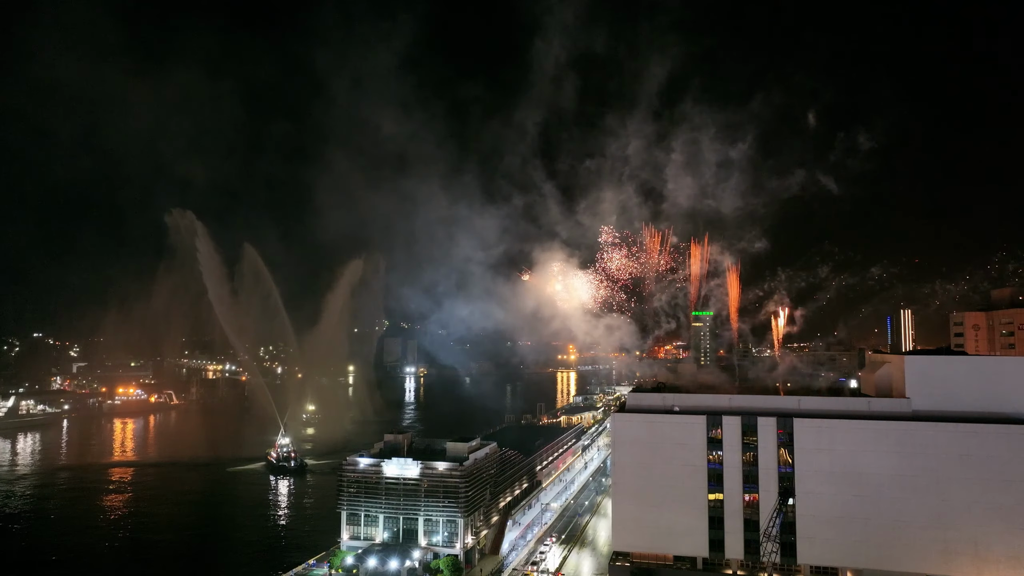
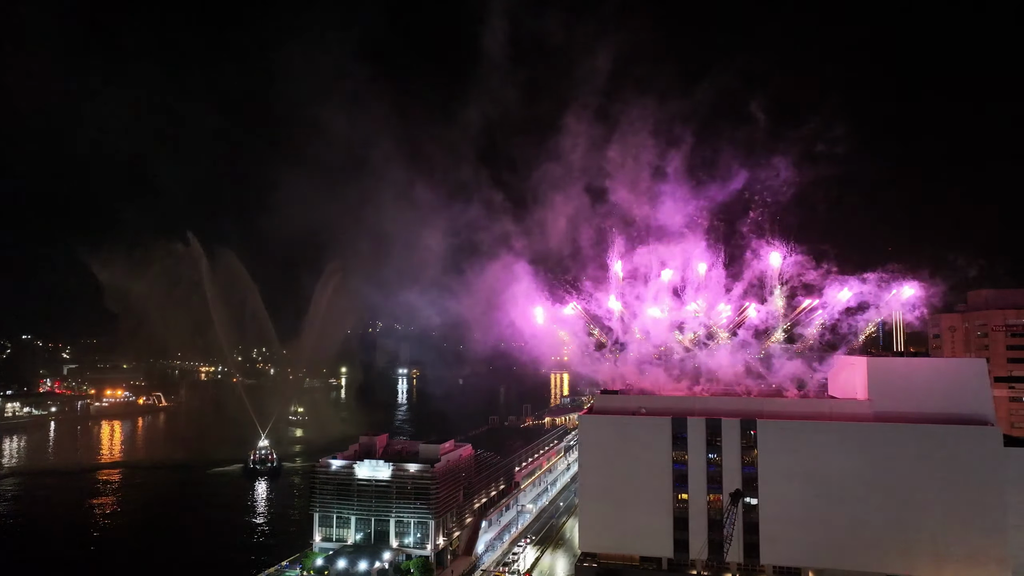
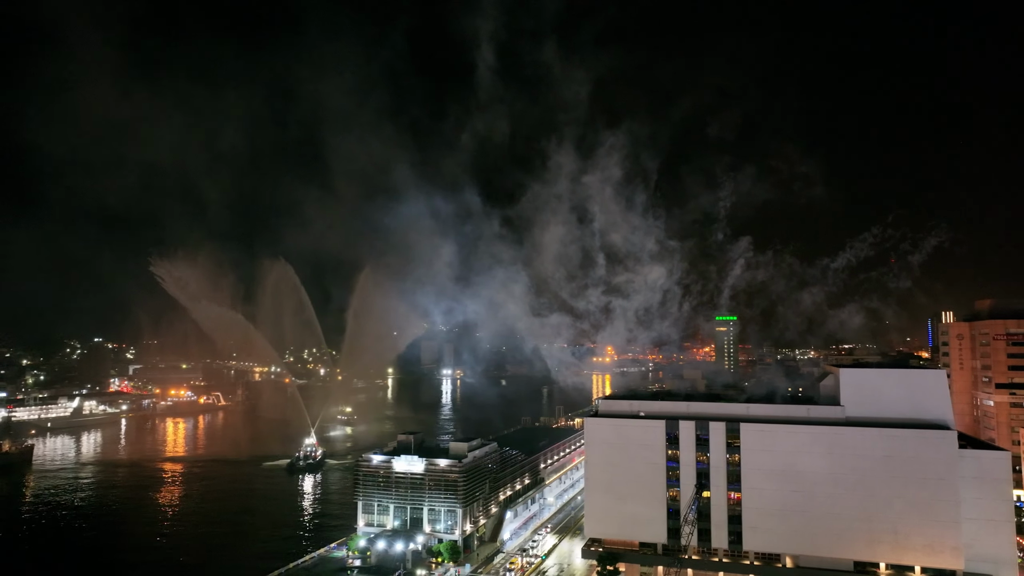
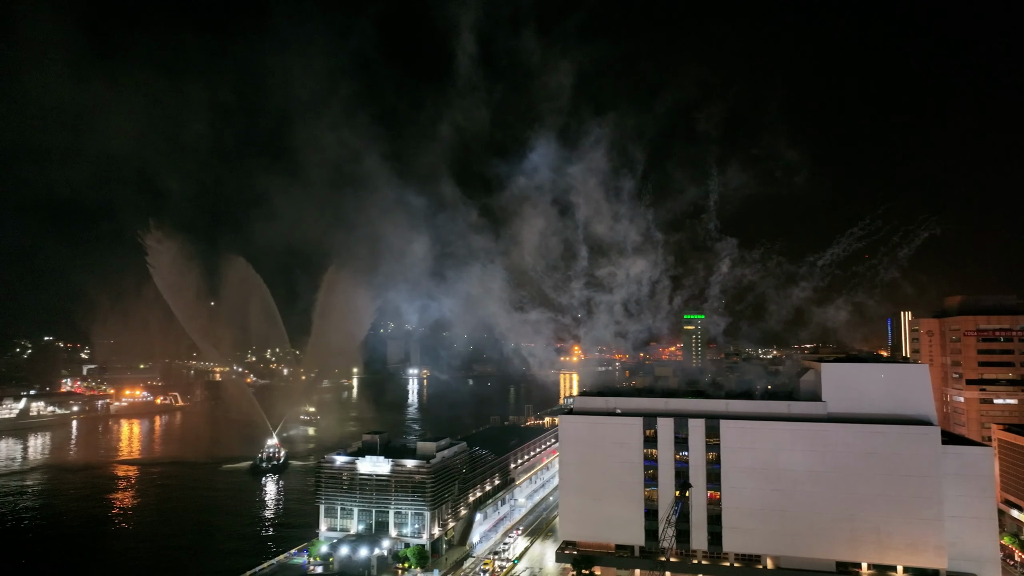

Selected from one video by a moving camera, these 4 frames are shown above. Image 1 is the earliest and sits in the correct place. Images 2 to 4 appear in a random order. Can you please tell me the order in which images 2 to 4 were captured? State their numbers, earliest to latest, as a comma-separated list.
2, 4, 3
